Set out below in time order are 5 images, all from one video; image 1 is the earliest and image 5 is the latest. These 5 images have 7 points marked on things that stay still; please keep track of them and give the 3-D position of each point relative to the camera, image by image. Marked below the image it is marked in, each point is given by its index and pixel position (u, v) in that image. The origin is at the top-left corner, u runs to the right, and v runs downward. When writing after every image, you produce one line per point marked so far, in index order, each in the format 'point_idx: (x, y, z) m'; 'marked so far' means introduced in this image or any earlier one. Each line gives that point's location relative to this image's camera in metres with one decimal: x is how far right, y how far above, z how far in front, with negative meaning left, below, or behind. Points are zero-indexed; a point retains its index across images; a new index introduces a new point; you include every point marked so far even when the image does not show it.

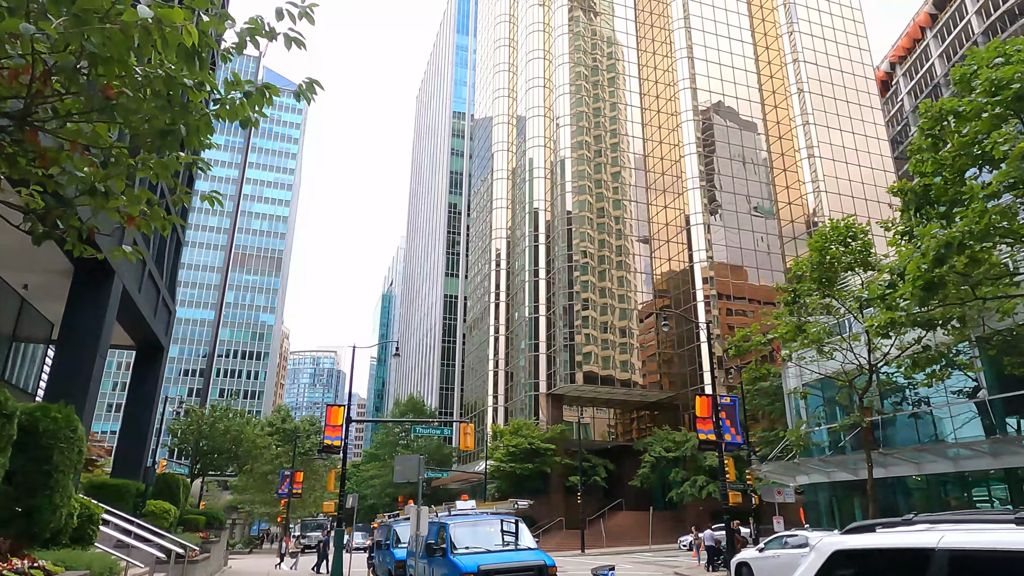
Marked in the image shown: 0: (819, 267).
0: (+8.7, +0.6, +19.0) m
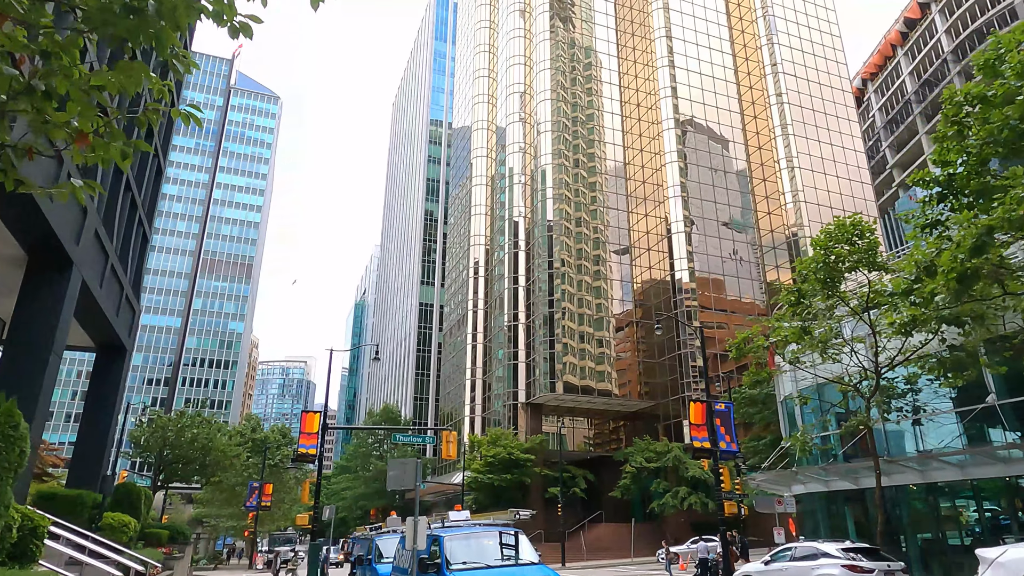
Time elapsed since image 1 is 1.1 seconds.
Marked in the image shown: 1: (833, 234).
0: (+8.5, +0.6, +18.3) m
1: (+8.7, +1.5, +18.1) m
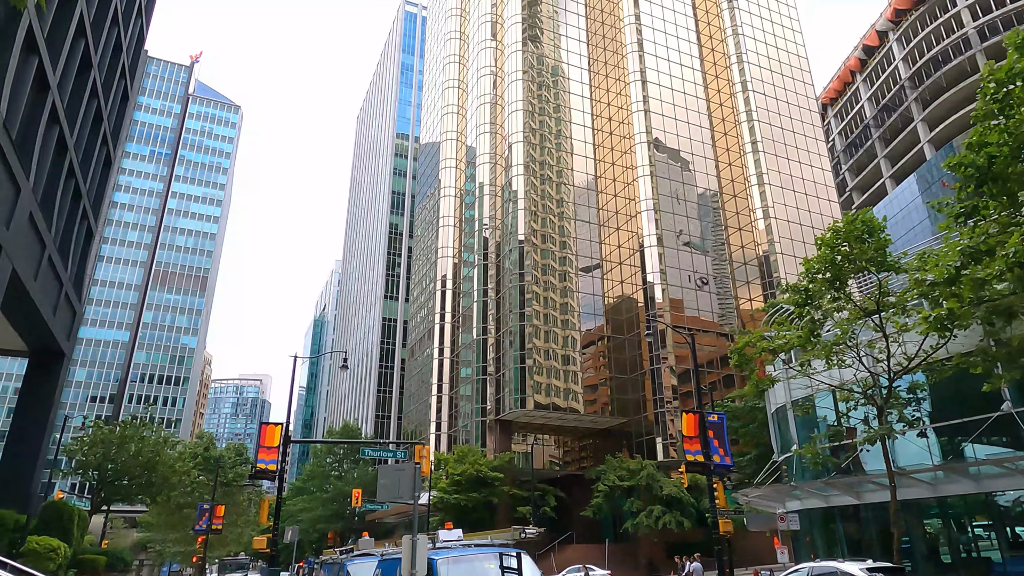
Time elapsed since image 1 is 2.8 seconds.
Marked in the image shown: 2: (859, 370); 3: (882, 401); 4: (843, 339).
0: (+8.2, +0.5, +17.2) m
1: (+8.4, +1.5, +17.1) m
2: (+9.1, -2.0, +17.4) m
3: (+9.5, -2.9, +17.2) m
4: (+8.5, -1.3, +17.1) m
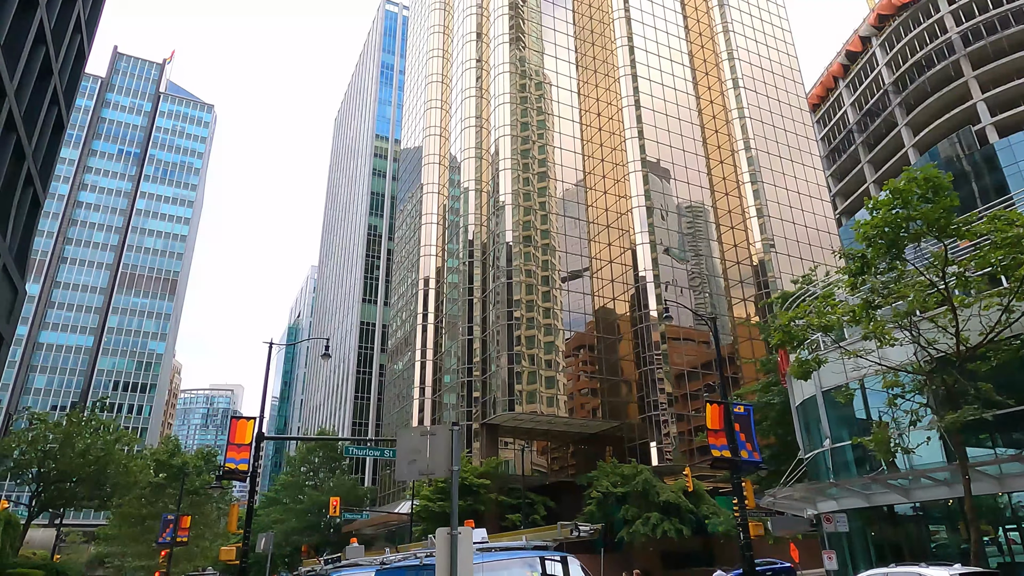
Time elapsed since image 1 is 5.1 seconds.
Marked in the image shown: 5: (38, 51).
0: (+8.5, +1.3, +15.2) m
1: (+8.7, +2.2, +15.1) m
2: (+9.4, -1.3, +15.4) m
3: (+9.8, -2.2, +15.2) m
4: (+8.8, -0.6, +15.1) m
5: (-13.7, +6.8, +19.3) m
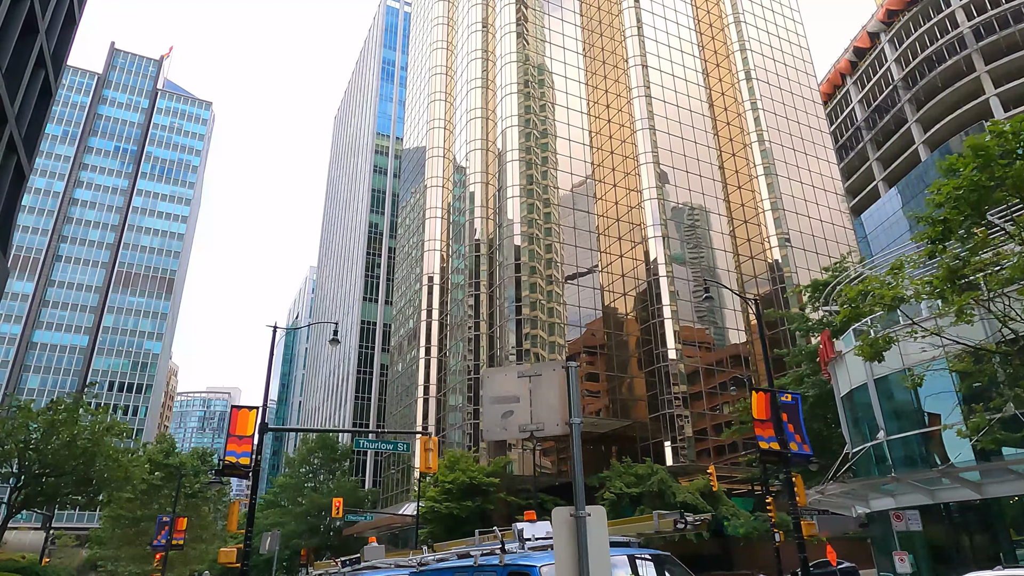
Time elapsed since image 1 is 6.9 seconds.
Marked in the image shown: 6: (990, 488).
0: (+9.3, +1.9, +13.6) m
1: (+9.5, +2.9, +13.5) m
2: (+10.1, -0.7, +13.8) m
3: (+10.6, -1.6, +13.6) m
4: (+9.5, +0.1, +13.5) m
5: (-12.9, +7.5, +17.6) m
6: (+11.9, -5.1, +16.9) m
